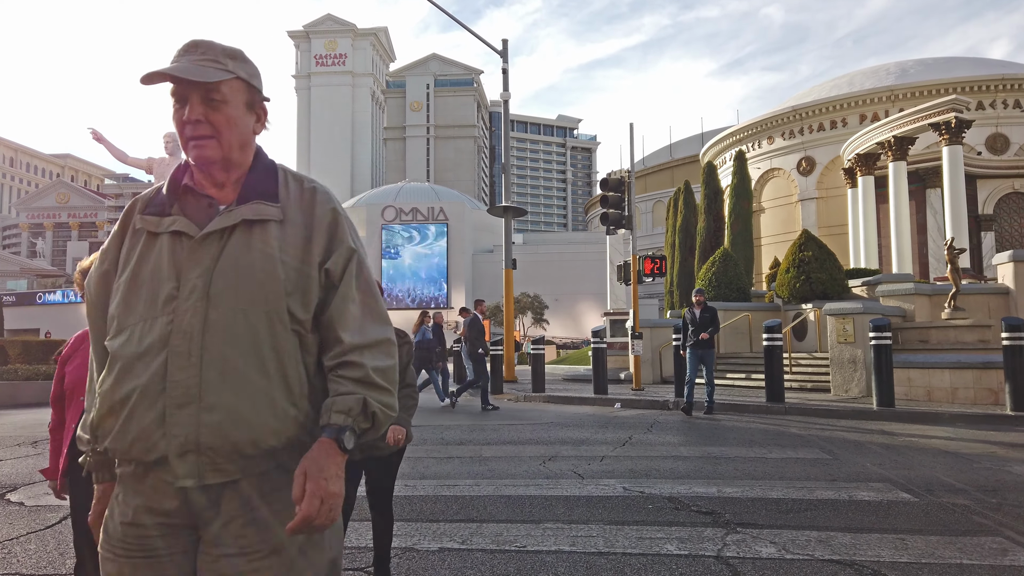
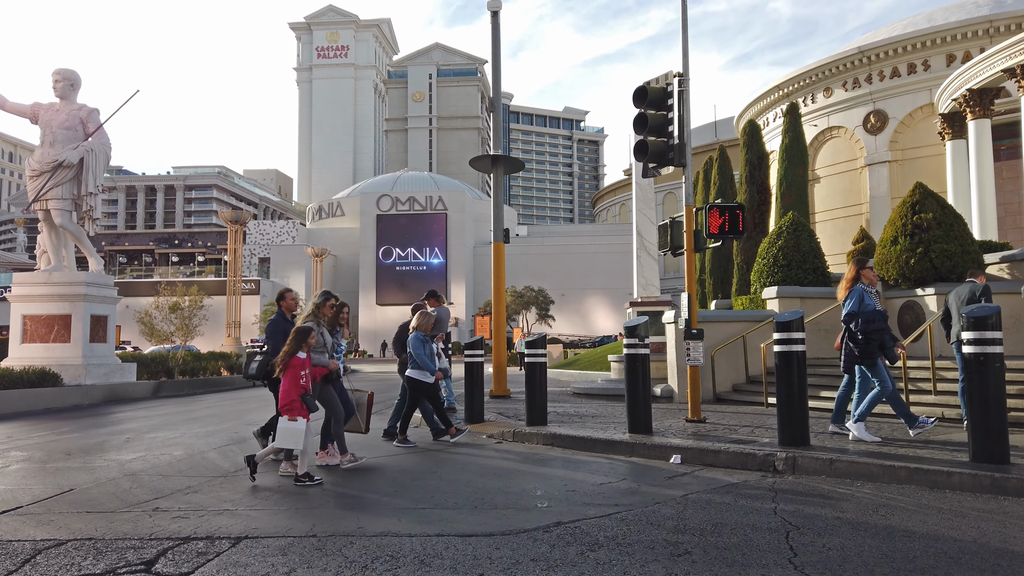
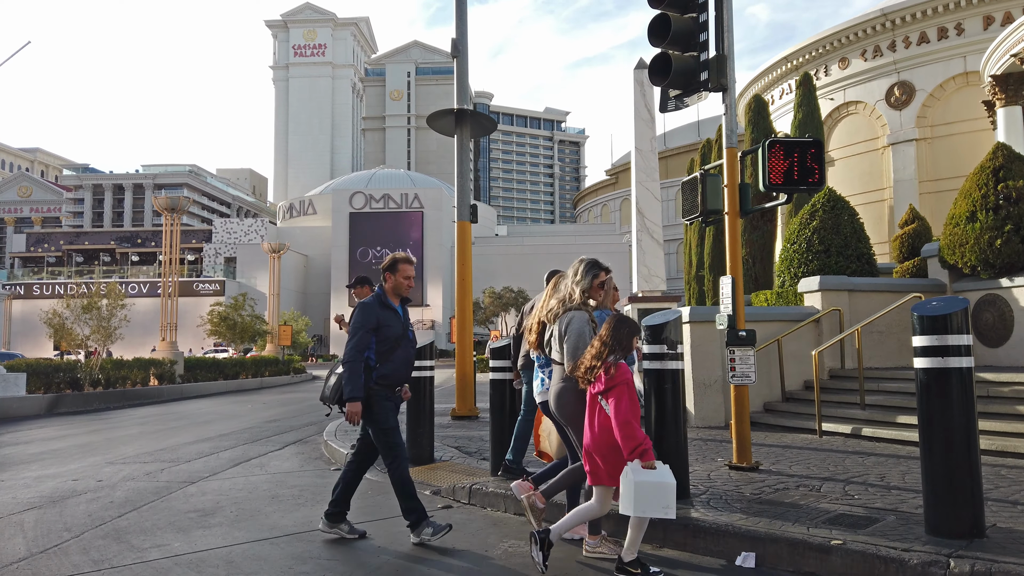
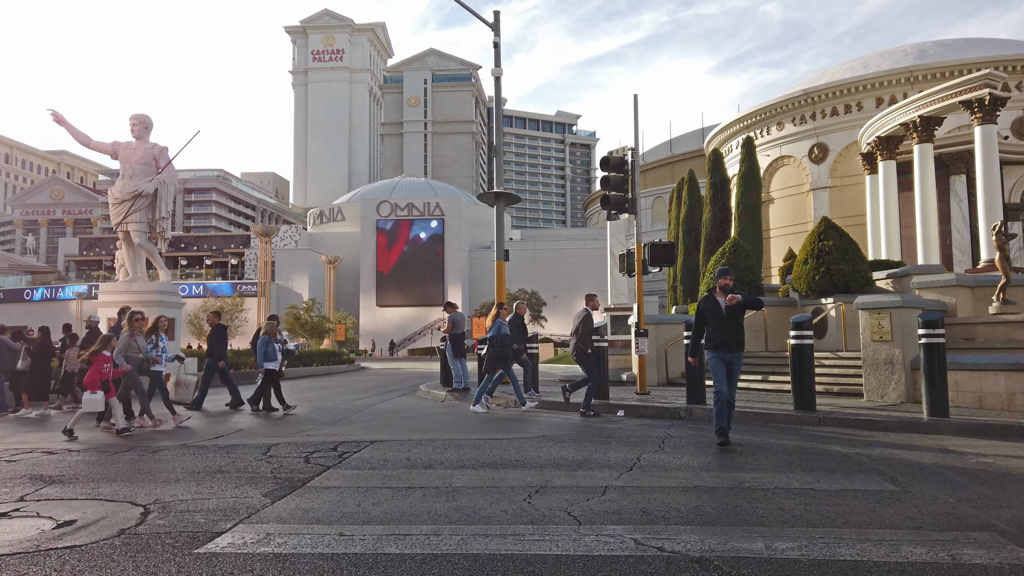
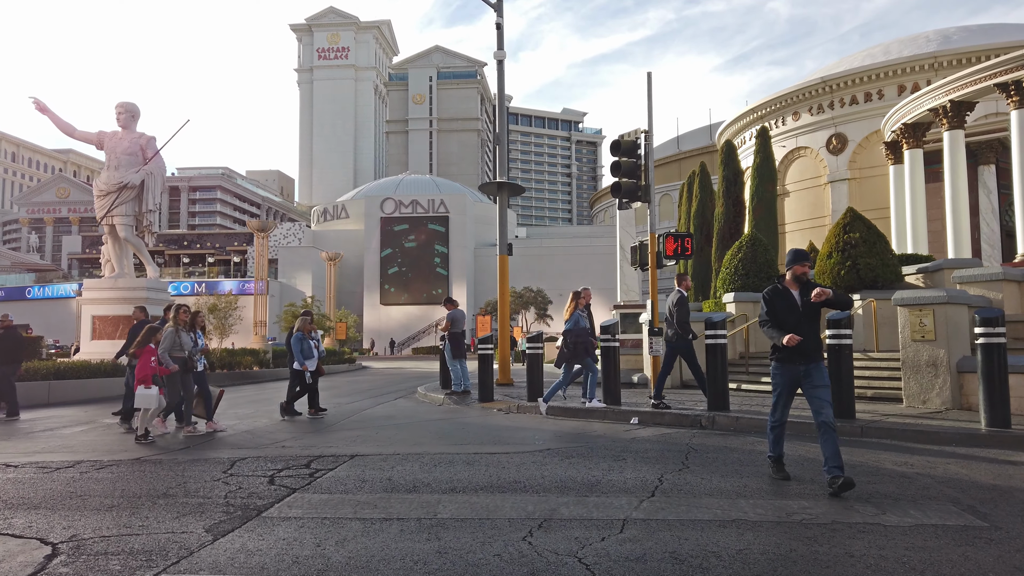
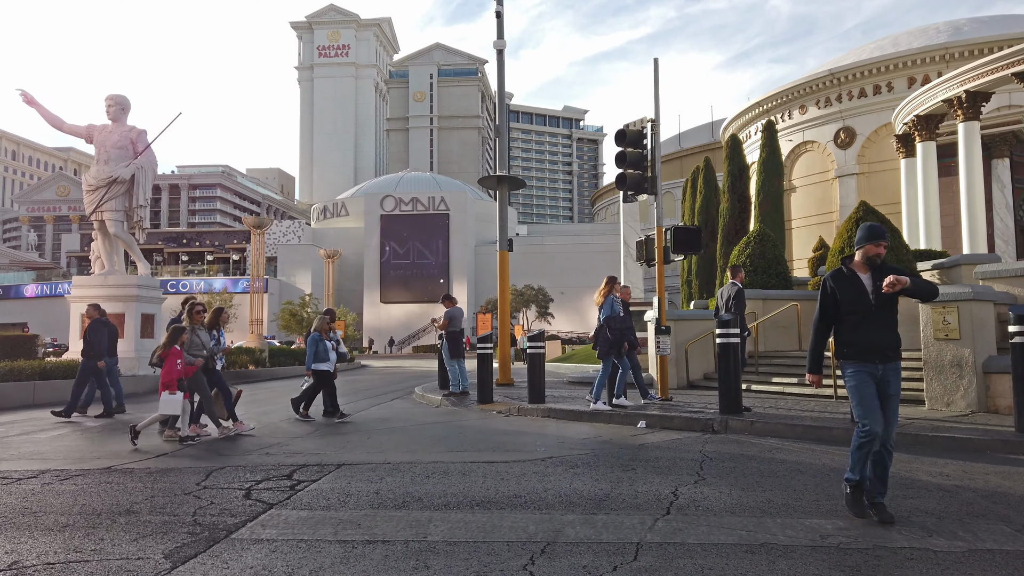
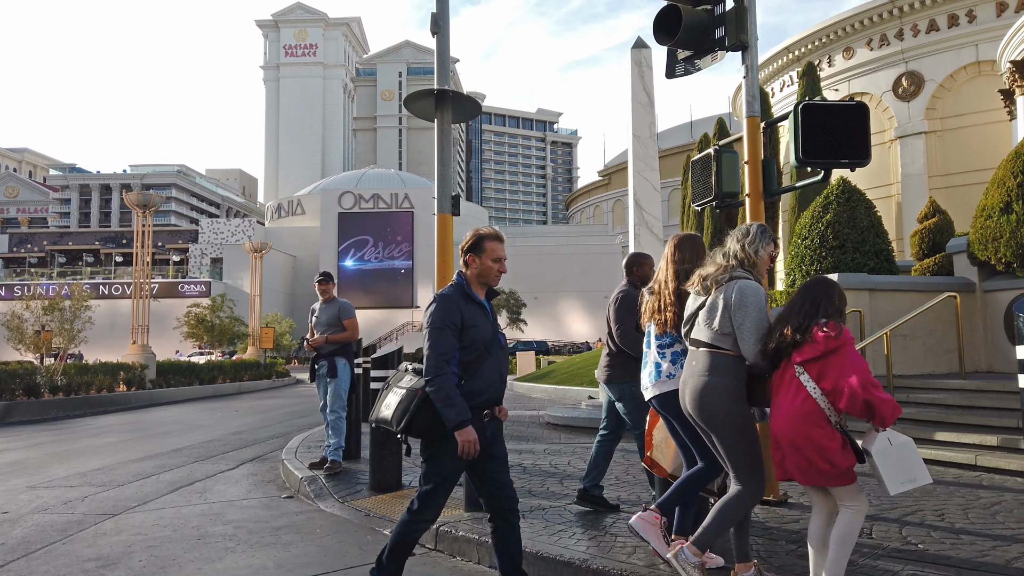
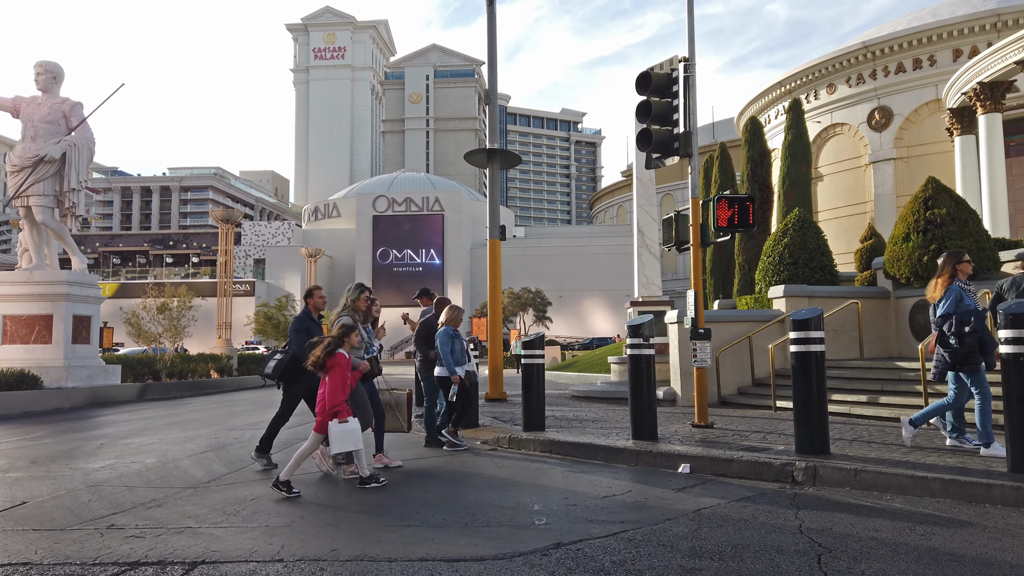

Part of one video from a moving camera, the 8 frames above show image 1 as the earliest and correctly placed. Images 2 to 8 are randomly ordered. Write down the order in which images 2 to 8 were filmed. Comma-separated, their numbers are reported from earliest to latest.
4, 5, 6, 2, 8, 3, 7
